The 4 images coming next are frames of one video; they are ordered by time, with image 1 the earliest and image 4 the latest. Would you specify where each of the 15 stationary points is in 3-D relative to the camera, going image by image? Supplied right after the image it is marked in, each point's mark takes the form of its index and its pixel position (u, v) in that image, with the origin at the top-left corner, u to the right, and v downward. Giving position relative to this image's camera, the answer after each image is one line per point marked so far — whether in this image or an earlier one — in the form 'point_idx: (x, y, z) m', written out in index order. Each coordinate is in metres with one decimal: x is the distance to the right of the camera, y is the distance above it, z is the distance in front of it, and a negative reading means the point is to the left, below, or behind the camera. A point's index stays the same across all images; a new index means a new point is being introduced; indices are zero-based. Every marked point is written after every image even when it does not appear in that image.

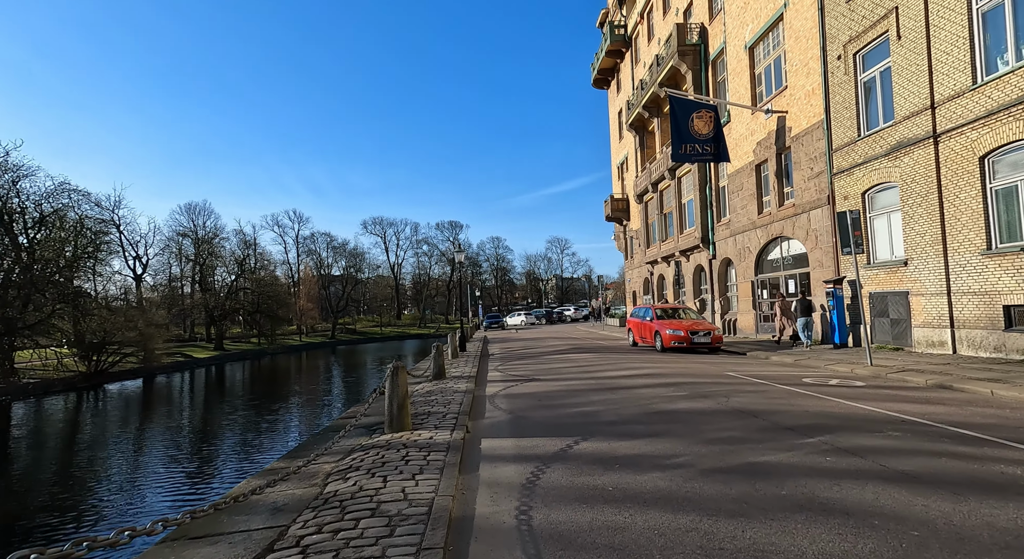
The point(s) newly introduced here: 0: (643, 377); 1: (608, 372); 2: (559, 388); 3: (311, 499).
0: (+2.4, -1.8, +11.5) m
1: (+1.9, -1.9, +12.9) m
2: (+0.8, -1.8, +10.5) m
3: (-1.6, -1.7, +4.9) m
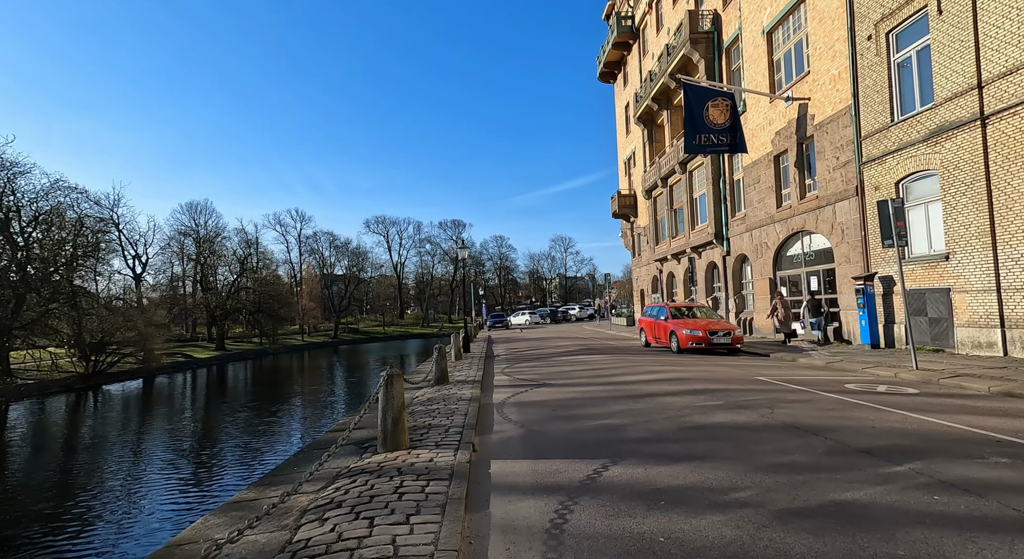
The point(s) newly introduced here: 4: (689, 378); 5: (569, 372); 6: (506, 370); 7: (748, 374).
0: (+2.5, -1.7, +10.4) m
1: (+2.1, -1.8, +11.9) m
2: (+0.9, -1.7, +9.5) m
3: (-1.4, -1.6, +3.9) m
4: (+3.0, -1.7, +10.8) m
5: (+1.2, -2.0, +13.7) m
6: (-0.1, -2.1, +14.6) m
7: (+4.4, -1.7, +11.8) m
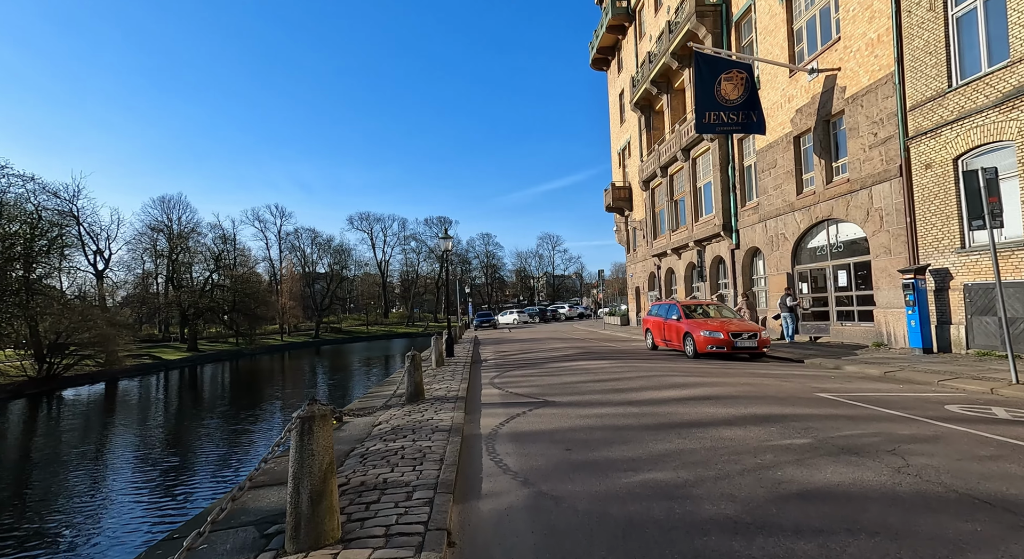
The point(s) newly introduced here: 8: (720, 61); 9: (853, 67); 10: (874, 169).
0: (+2.4, -1.5, +8.1) m
1: (+2.0, -1.7, +9.5) m
2: (+0.9, -1.6, +7.1) m
3: (-1.4, -1.5, +1.4) m
4: (+2.9, -1.5, +8.5) m
5: (+1.1, -1.9, +11.3) m
6: (-0.3, -2.0, +12.2) m
7: (+4.3, -1.6, +9.4) m
8: (+6.2, +6.4, +18.8) m
9: (+8.7, +5.4, +16.1) m
10: (+8.8, +2.7, +15.3) m
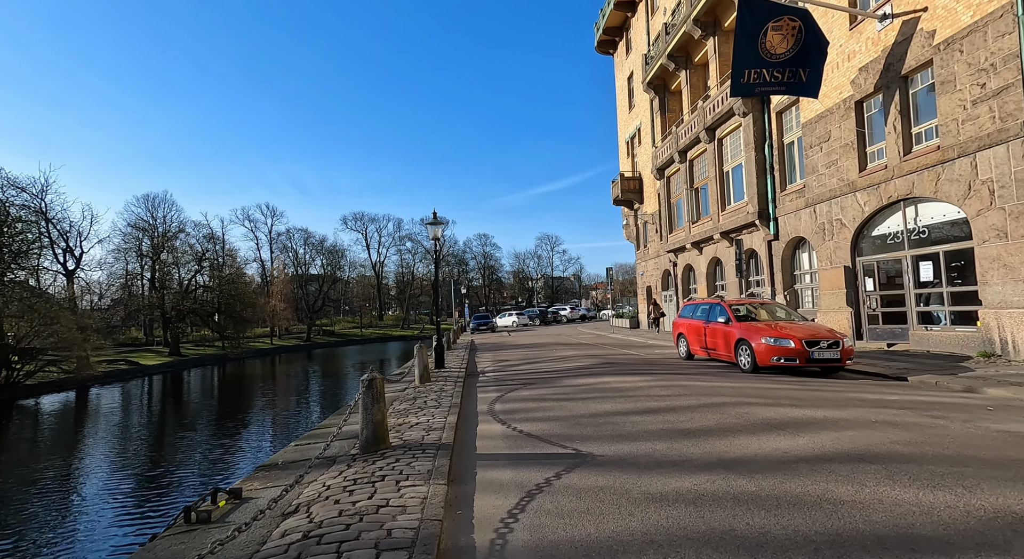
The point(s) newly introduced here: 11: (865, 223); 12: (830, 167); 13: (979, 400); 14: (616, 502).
0: (+2.5, -1.4, +4.7) m
1: (+2.1, -1.5, +6.1) m
2: (+1.0, -1.4, +3.7) m
3: (-1.2, -1.3, -2.0) m
4: (+3.0, -1.4, +5.1) m
5: (+1.2, -1.7, +7.8) m
6: (-0.2, -1.8, +8.8) m
7: (+4.4, -1.4, +6.0) m
8: (+6.2, +6.6, +15.5) m
9: (+8.7, +5.5, +12.7) m
10: (+8.8, +2.8, +12.0) m
11: (+8.8, +1.4, +15.8) m
12: (+8.6, +3.0, +17.0) m
13: (+5.8, -1.5, +8.0) m
14: (+0.7, -1.5, +4.4) m
